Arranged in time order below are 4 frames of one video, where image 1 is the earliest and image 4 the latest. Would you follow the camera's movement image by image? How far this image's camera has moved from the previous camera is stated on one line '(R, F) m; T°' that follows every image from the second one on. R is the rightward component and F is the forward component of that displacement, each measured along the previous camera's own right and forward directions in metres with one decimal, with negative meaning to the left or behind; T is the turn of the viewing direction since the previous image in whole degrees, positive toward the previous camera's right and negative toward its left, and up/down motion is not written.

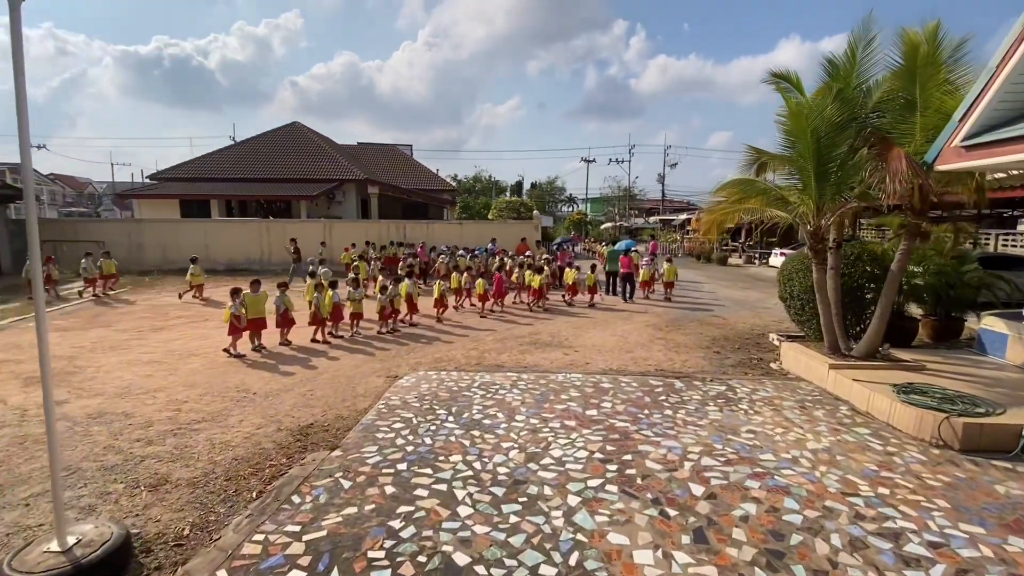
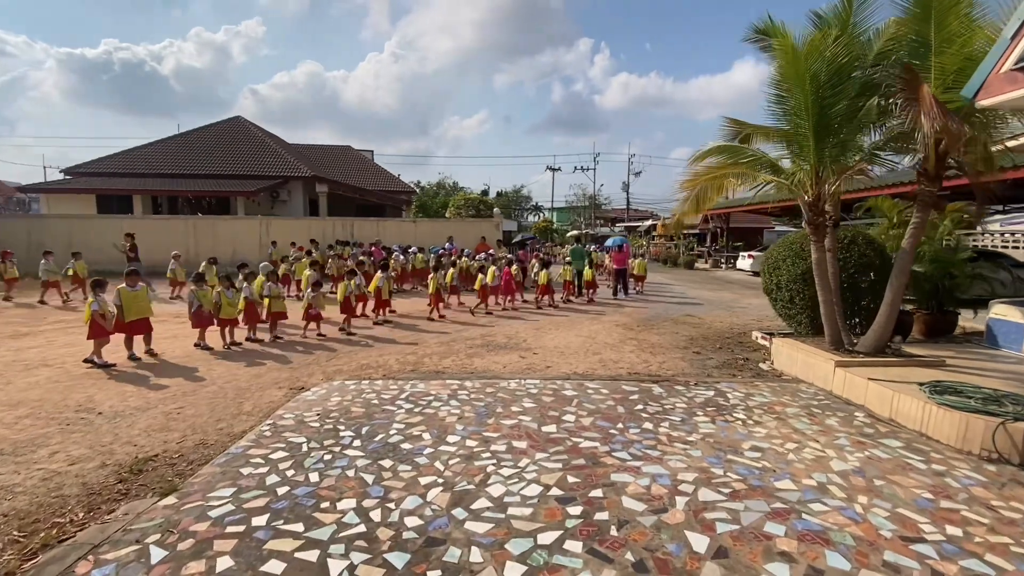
(+0.3, +1.4) m; +4°
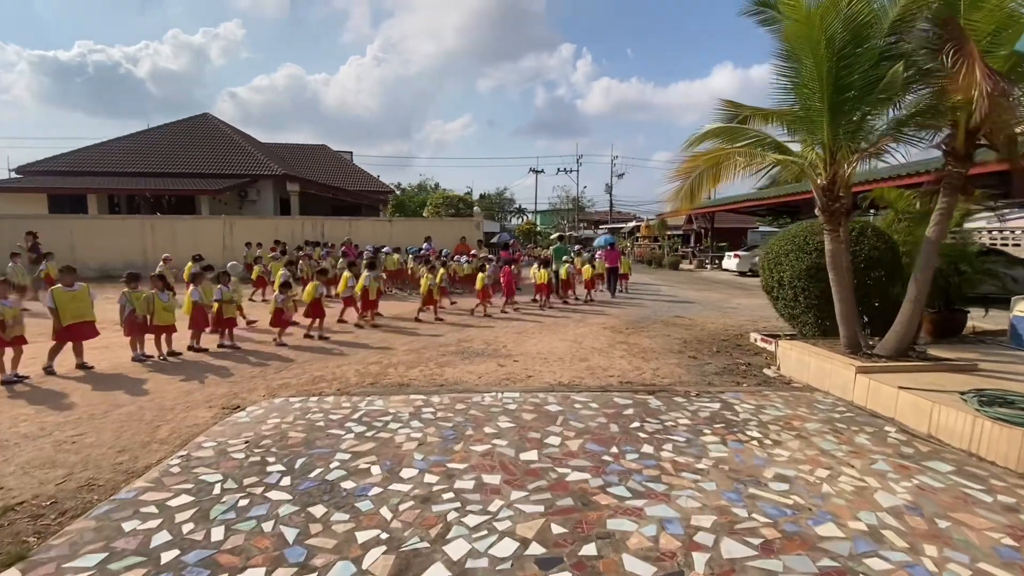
(+0.1, +0.8) m; +2°
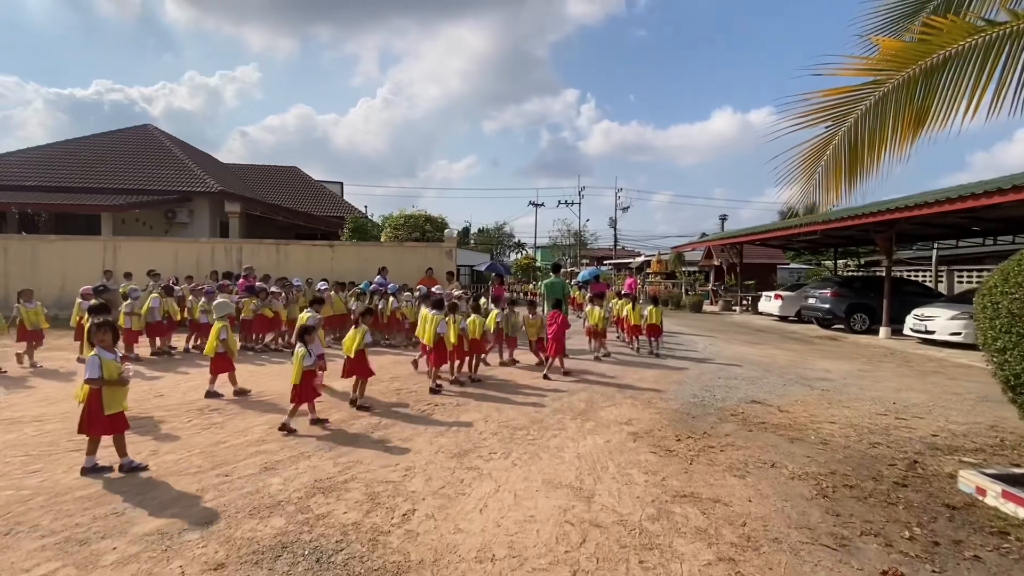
(+0.6, +4.3) m; 0°
